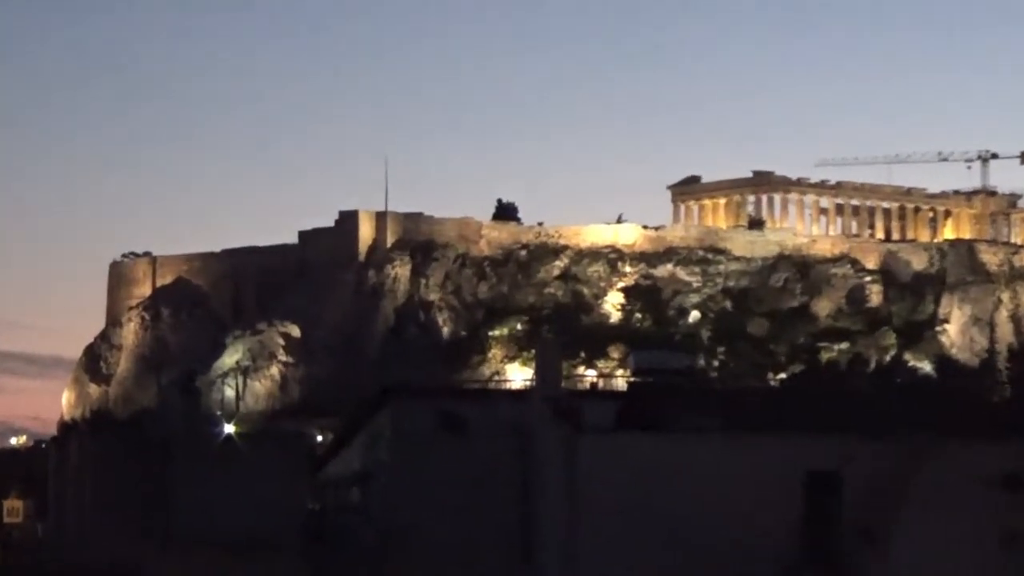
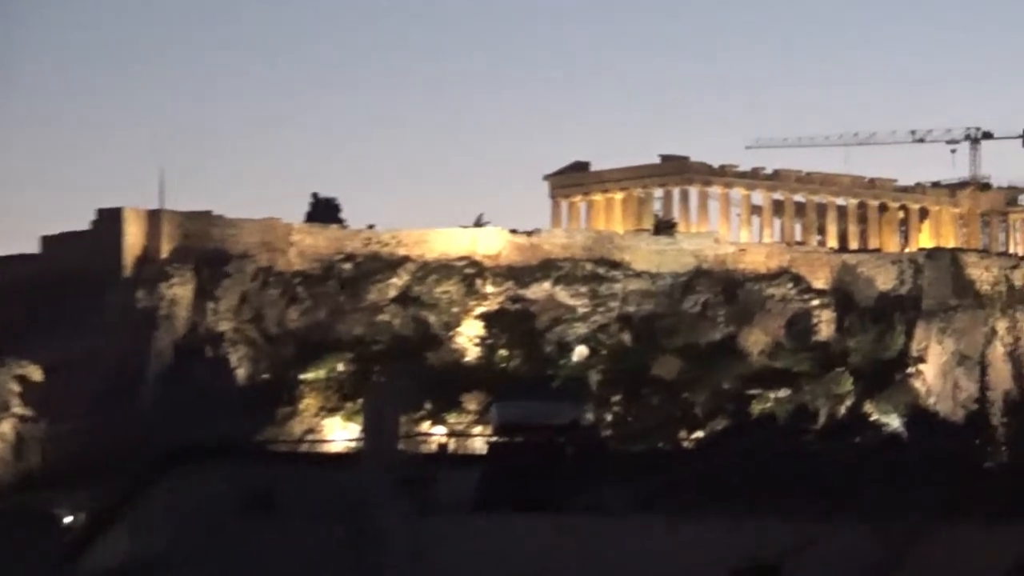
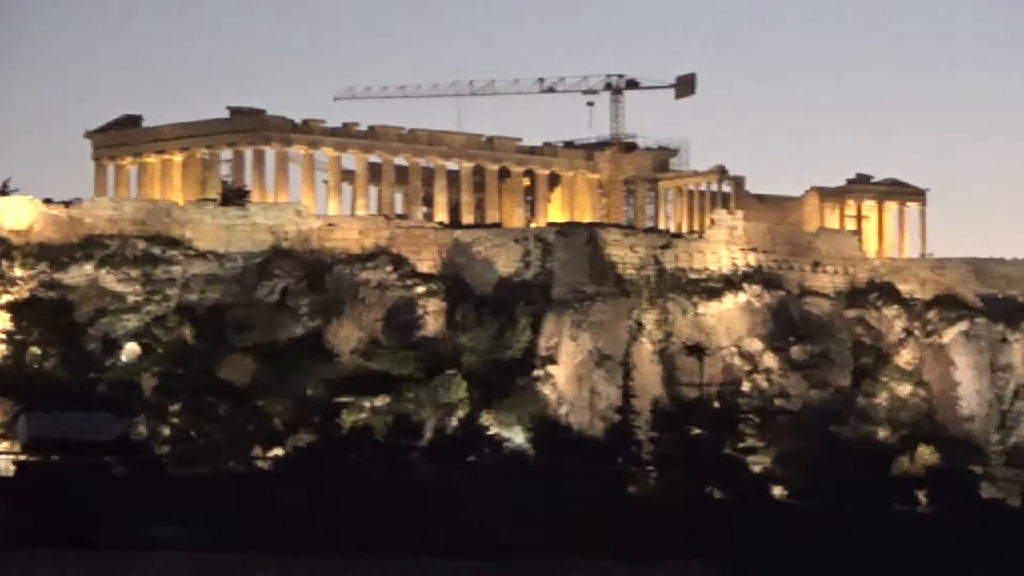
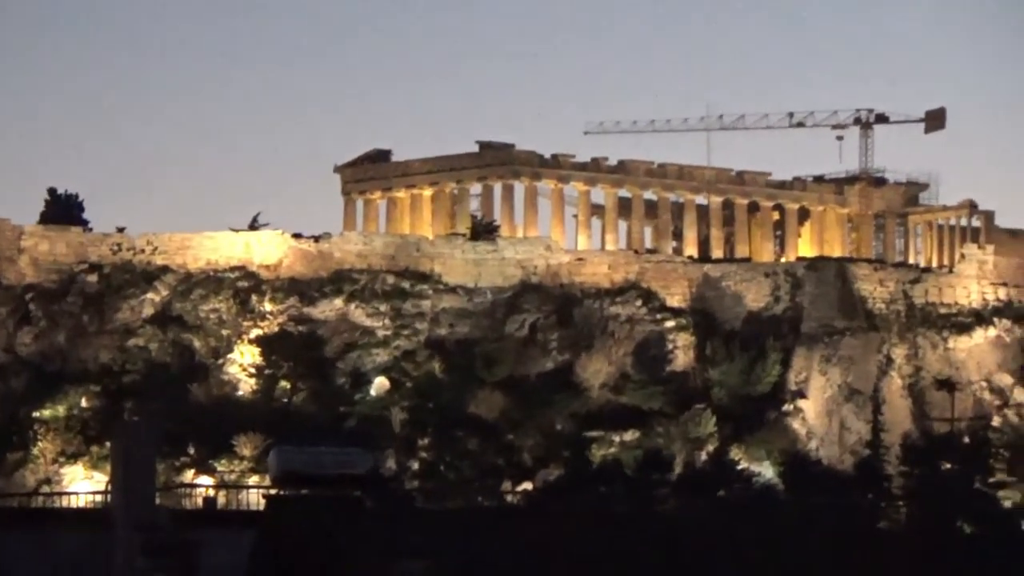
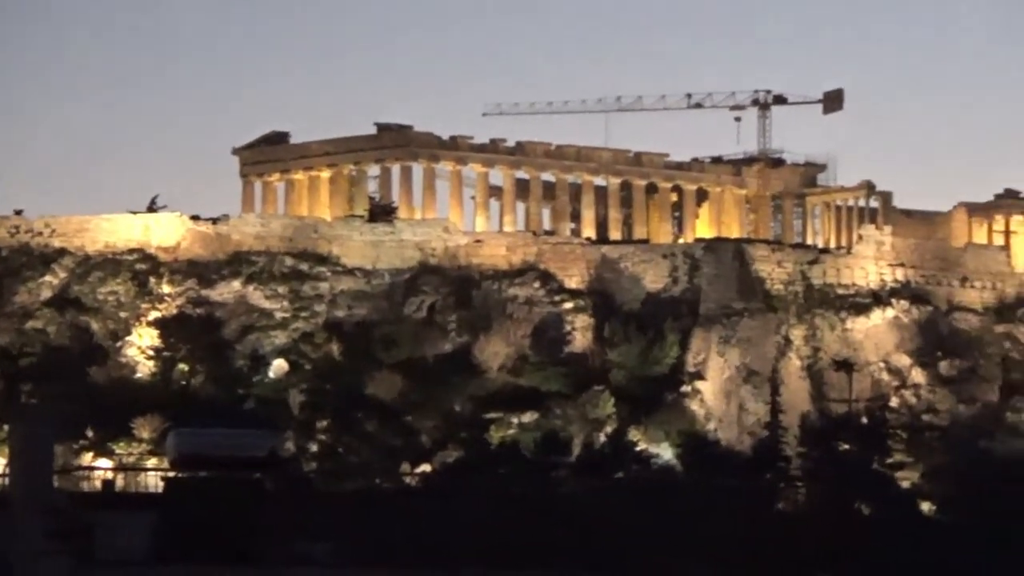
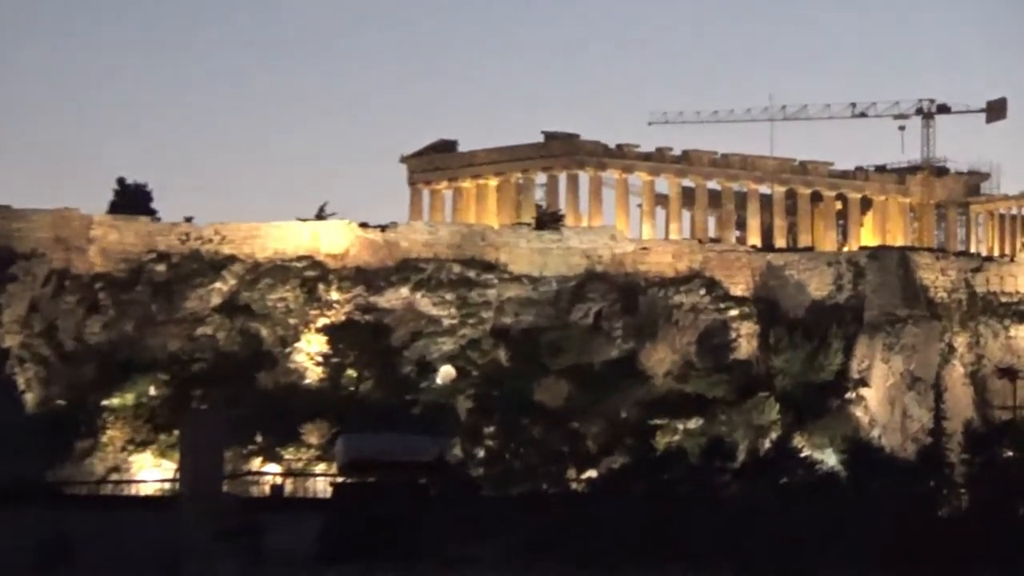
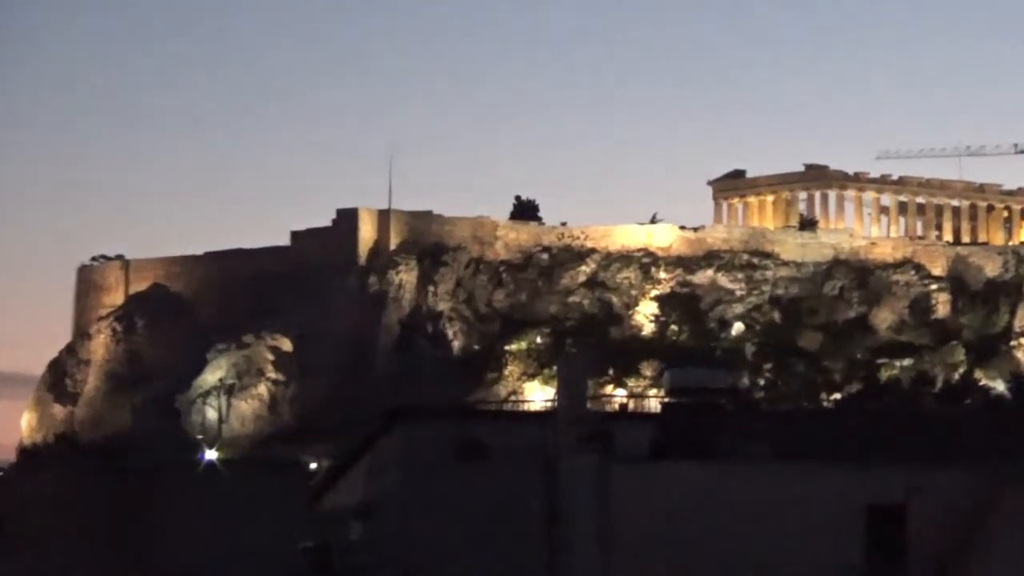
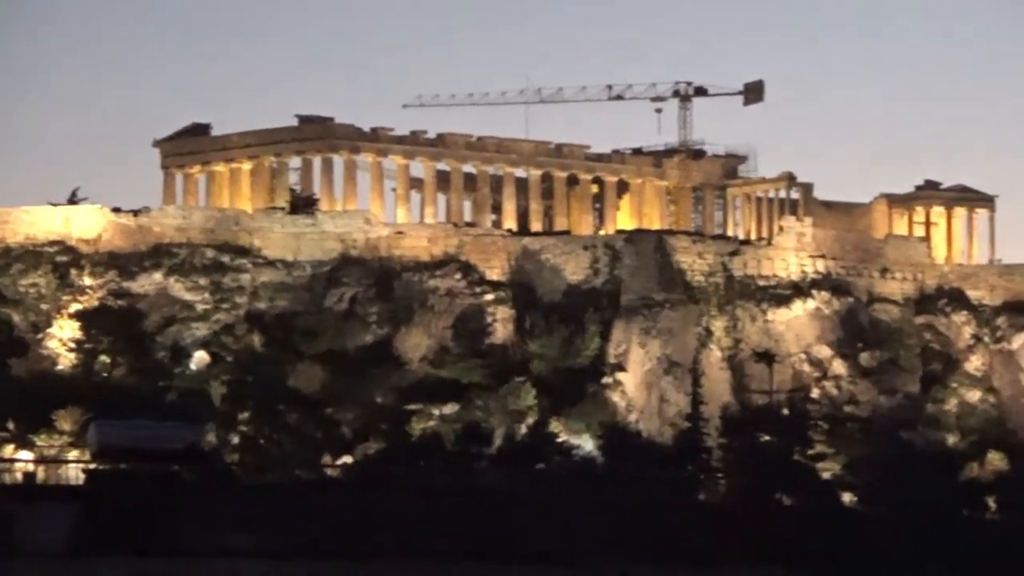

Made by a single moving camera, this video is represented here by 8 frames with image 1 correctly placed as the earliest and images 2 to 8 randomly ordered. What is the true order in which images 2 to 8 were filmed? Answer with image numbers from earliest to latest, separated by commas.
7, 2, 6, 4, 5, 8, 3
